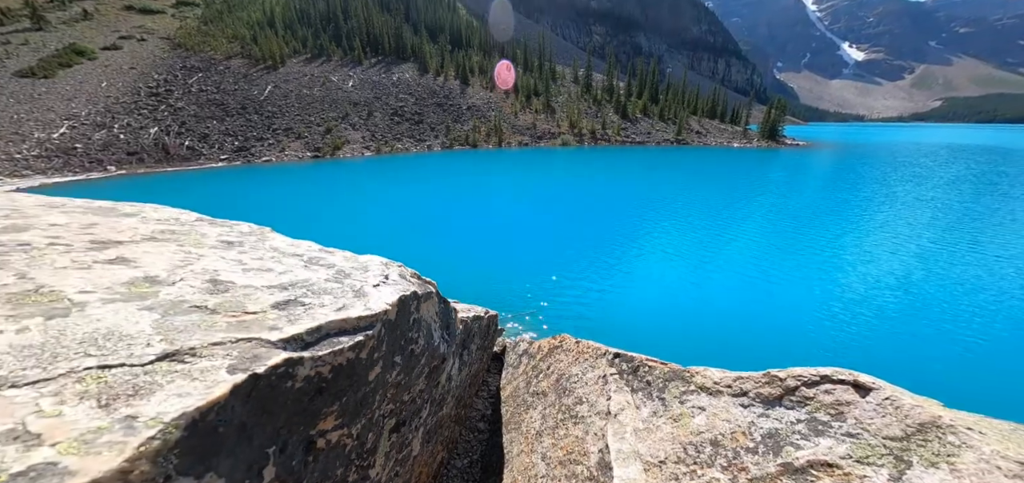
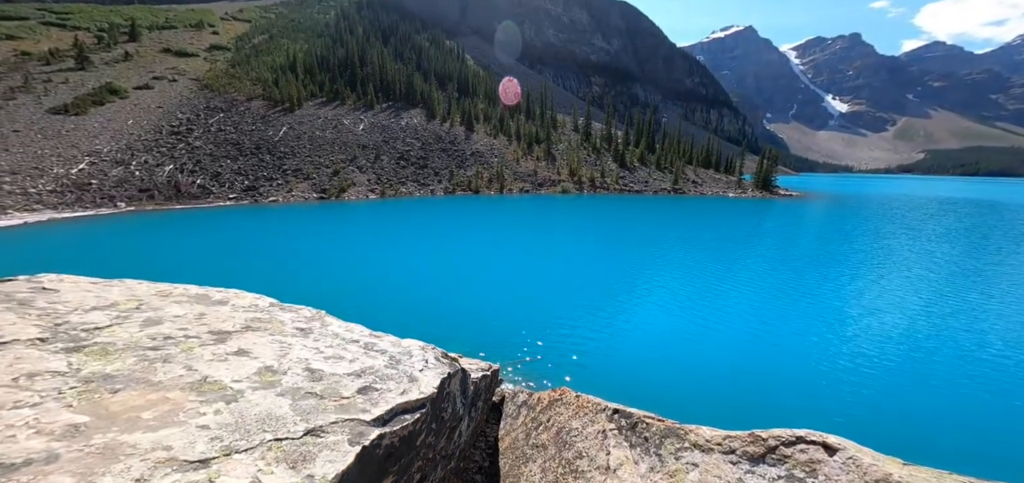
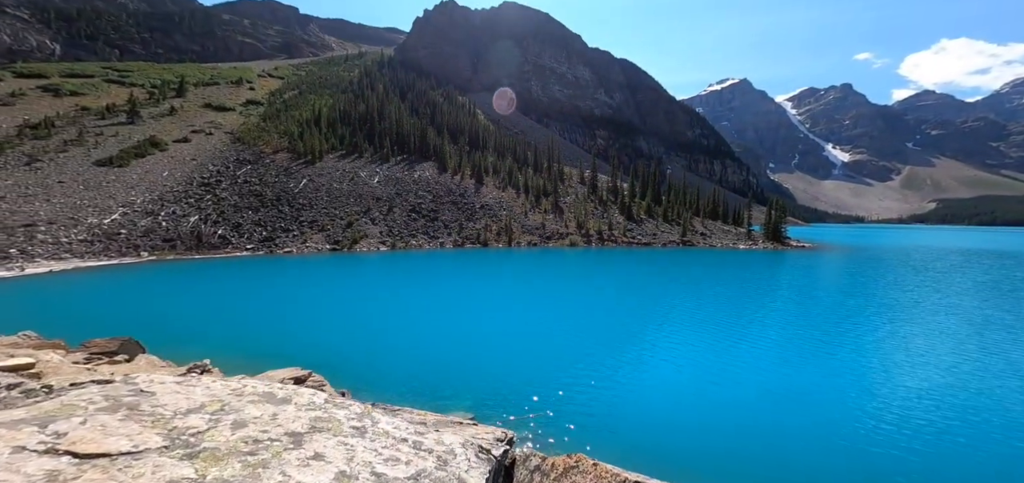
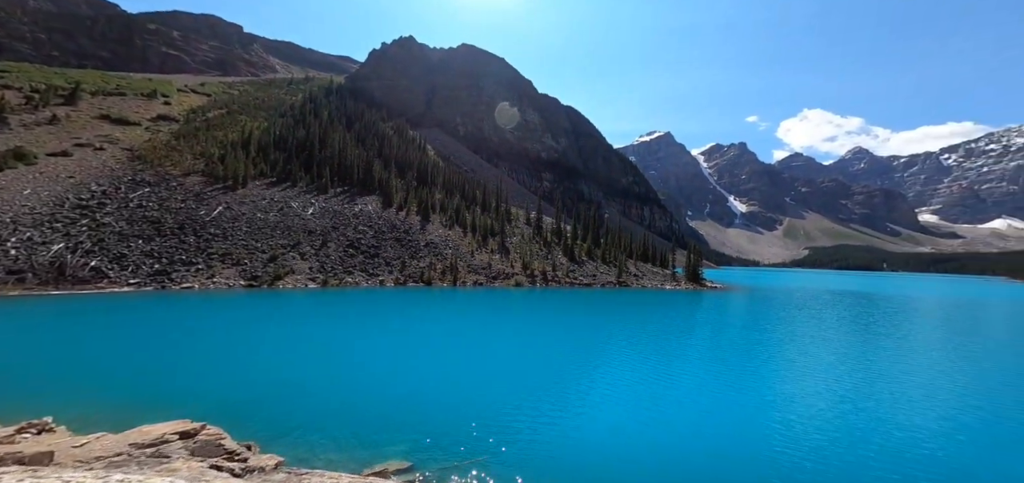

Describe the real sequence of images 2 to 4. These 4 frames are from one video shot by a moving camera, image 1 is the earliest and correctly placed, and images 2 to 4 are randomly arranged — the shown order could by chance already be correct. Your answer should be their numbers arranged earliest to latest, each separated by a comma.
2, 3, 4
